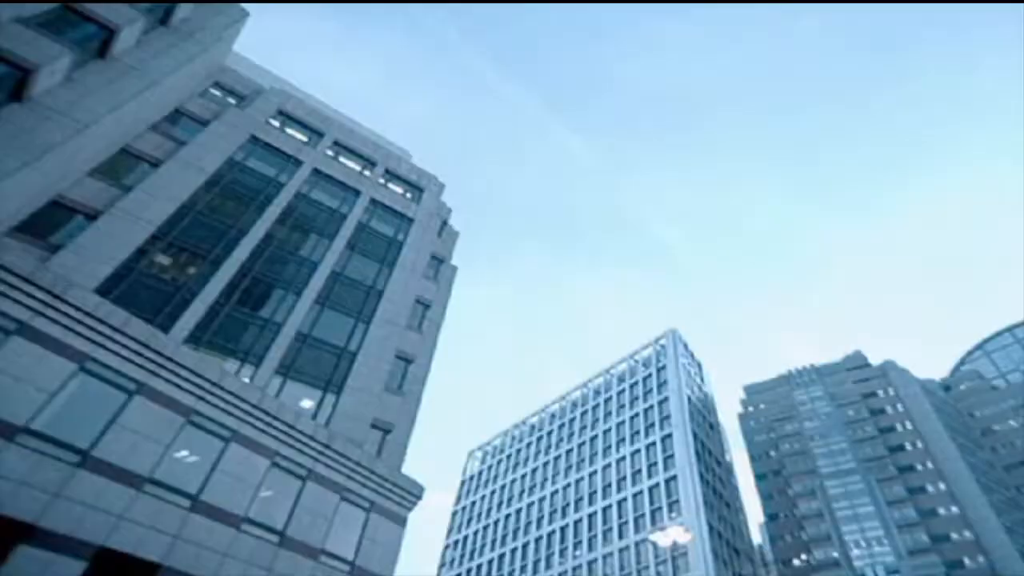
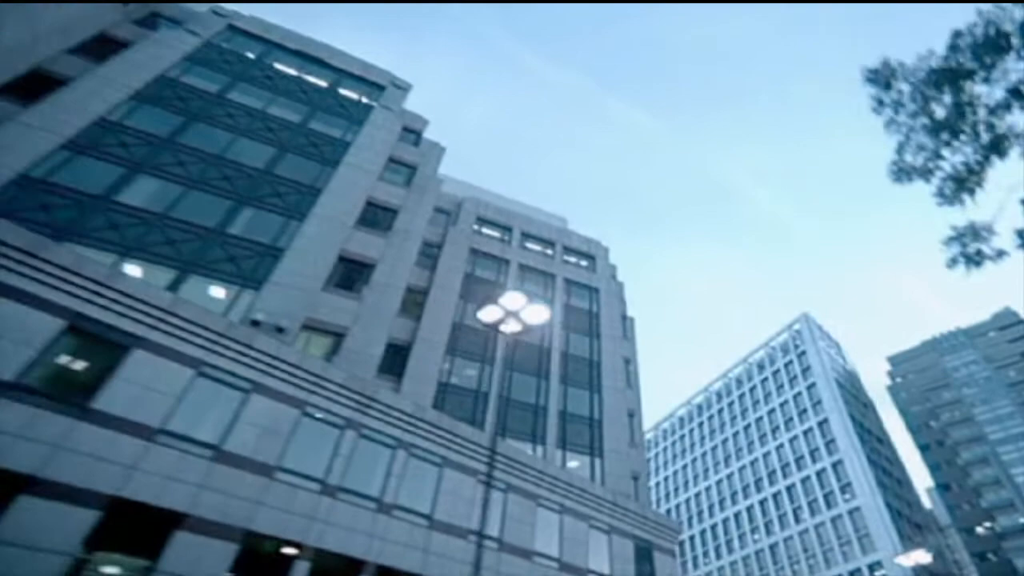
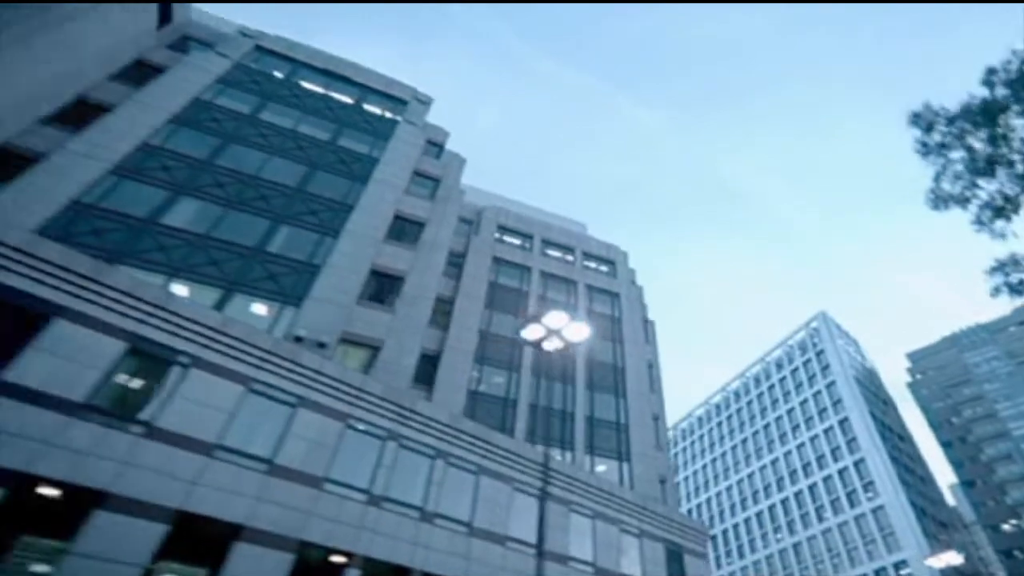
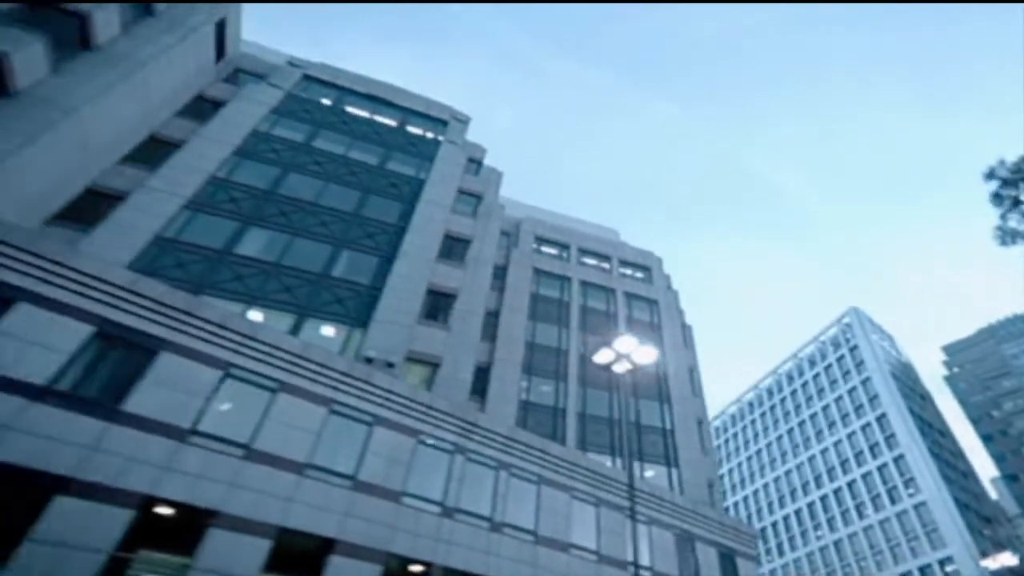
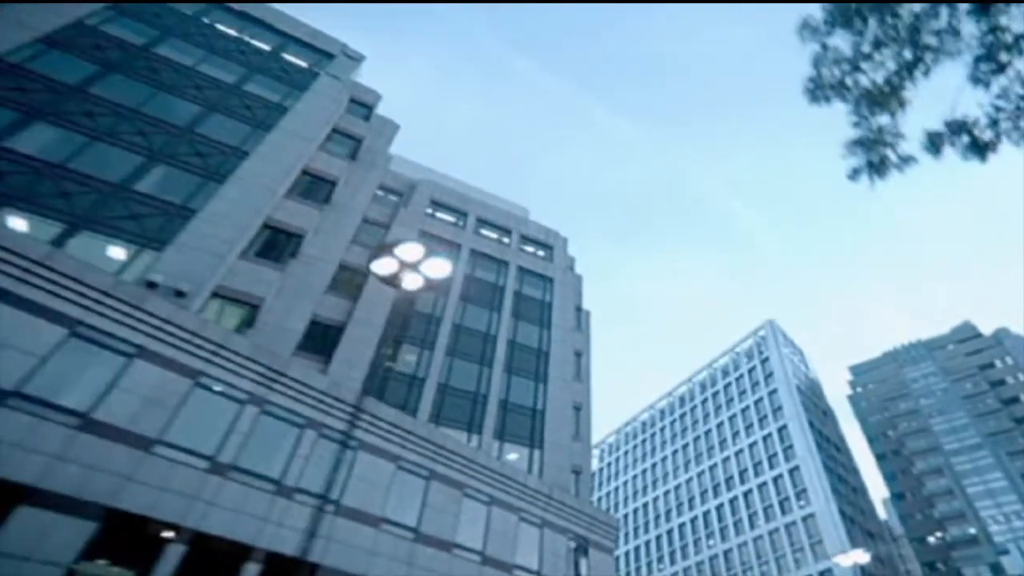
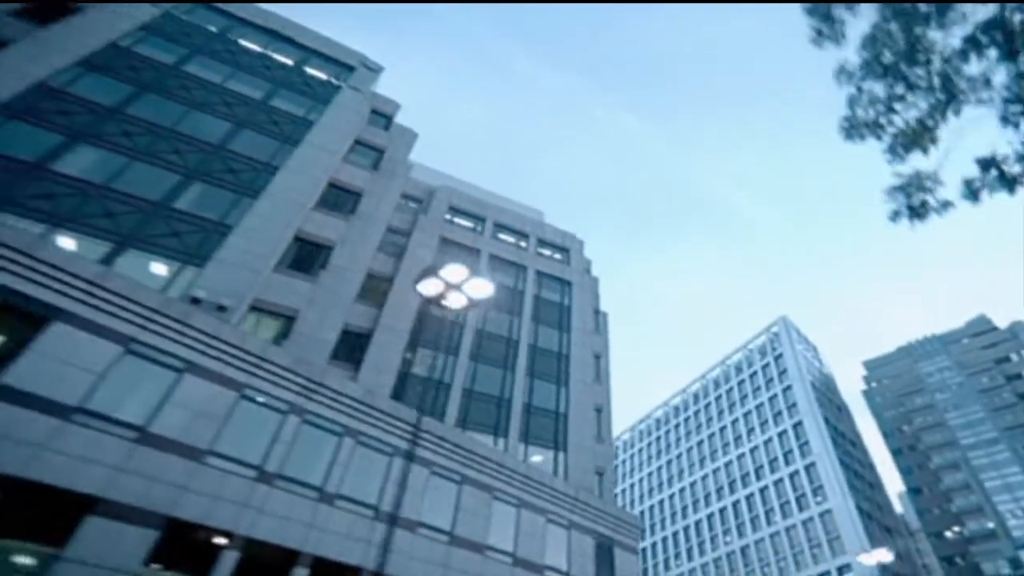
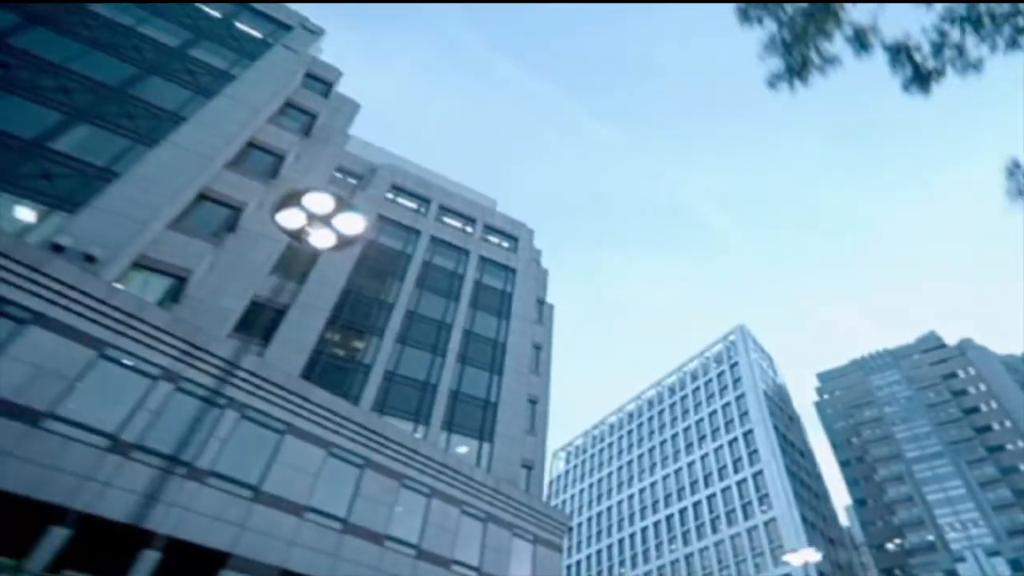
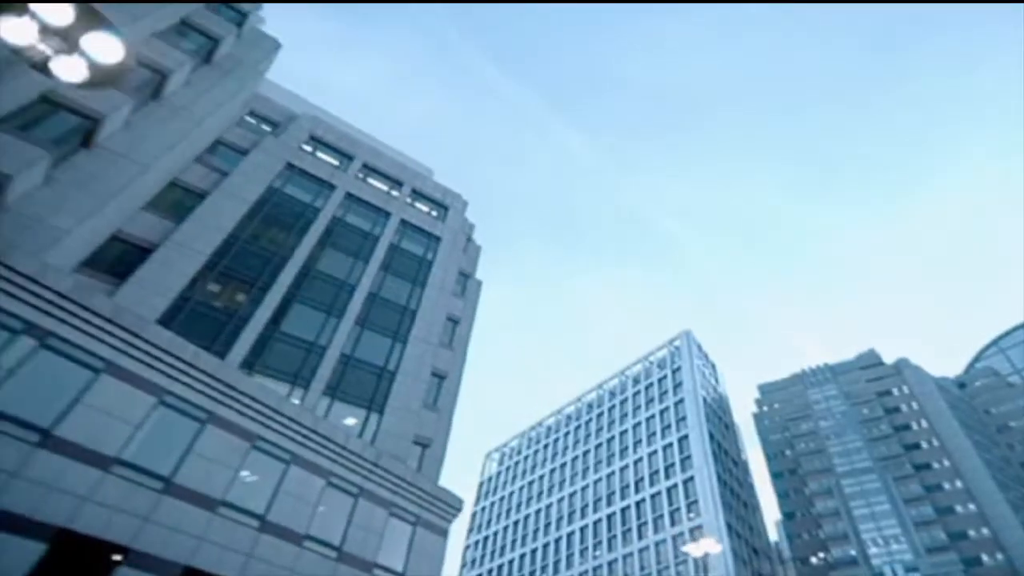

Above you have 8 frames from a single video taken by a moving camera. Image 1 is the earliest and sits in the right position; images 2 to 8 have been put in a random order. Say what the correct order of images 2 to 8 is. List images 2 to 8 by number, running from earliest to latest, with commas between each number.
8, 7, 5, 6, 2, 3, 4
